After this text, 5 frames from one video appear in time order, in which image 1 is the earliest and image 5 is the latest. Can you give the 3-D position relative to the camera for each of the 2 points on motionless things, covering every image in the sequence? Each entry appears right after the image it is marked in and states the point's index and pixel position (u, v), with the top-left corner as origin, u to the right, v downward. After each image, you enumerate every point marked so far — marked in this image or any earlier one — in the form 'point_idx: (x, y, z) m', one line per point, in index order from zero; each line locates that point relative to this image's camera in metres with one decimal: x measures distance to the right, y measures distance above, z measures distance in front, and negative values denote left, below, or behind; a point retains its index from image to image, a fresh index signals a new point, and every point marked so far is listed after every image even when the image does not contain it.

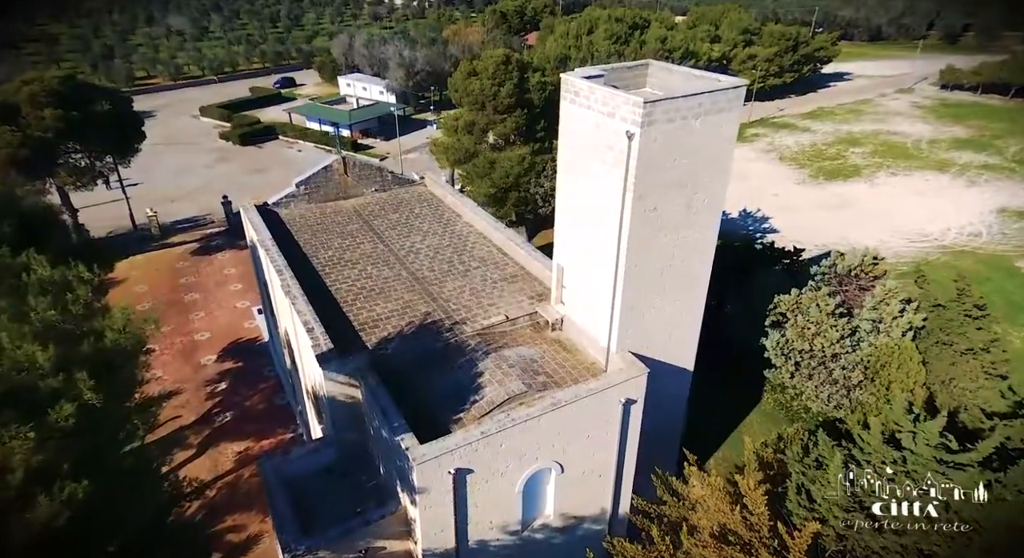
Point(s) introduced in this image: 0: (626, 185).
0: (+1.8, +1.5, +10.8) m
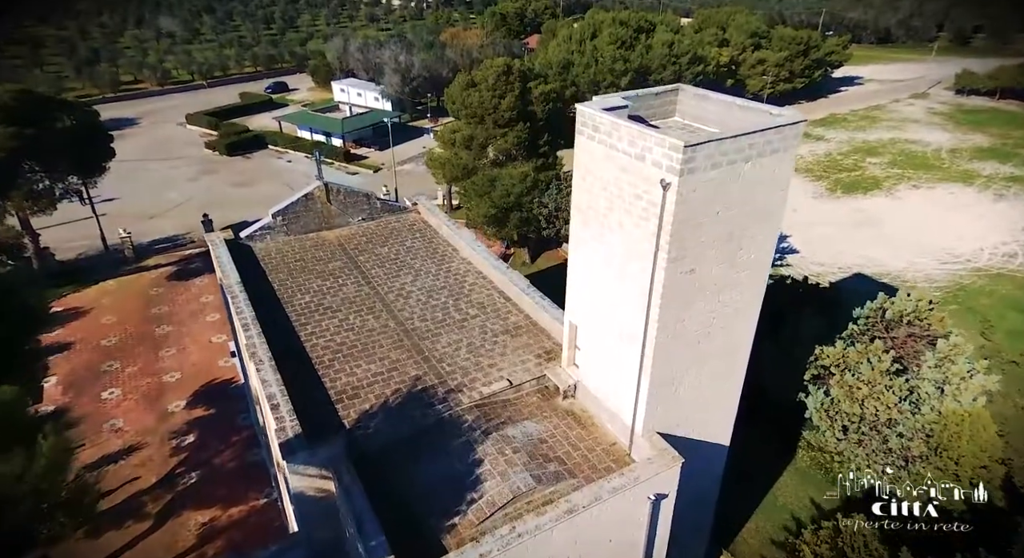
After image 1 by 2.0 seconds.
0: (+1.9, +0.5, +8.7) m
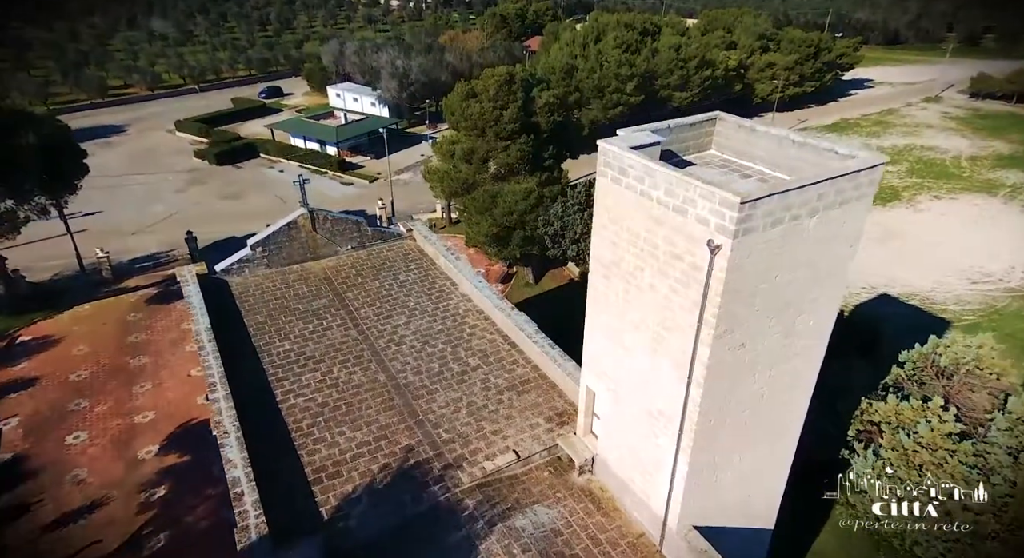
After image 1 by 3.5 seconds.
0: (+2.0, -0.4, +7.1) m
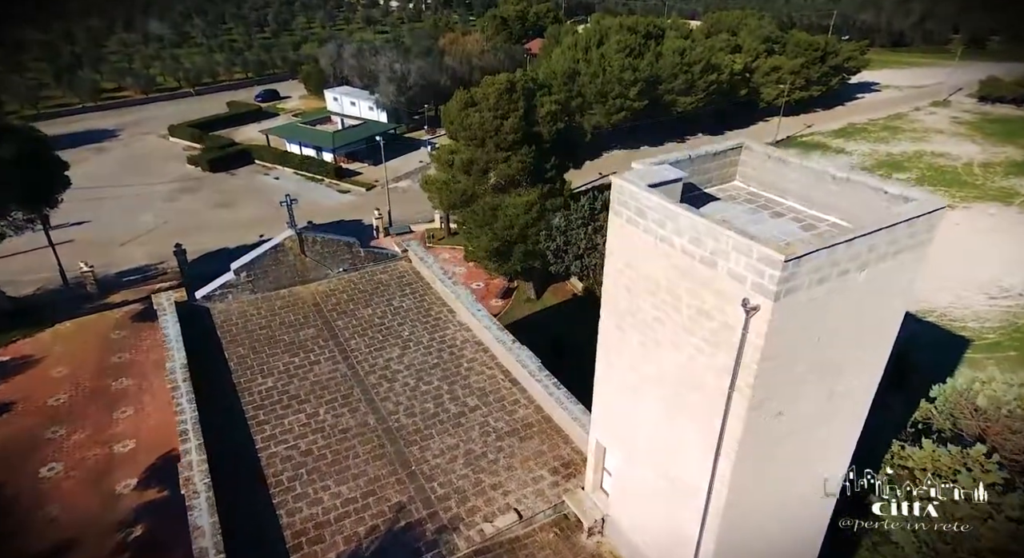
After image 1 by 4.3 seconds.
0: (+2.1, -1.0, +6.1) m
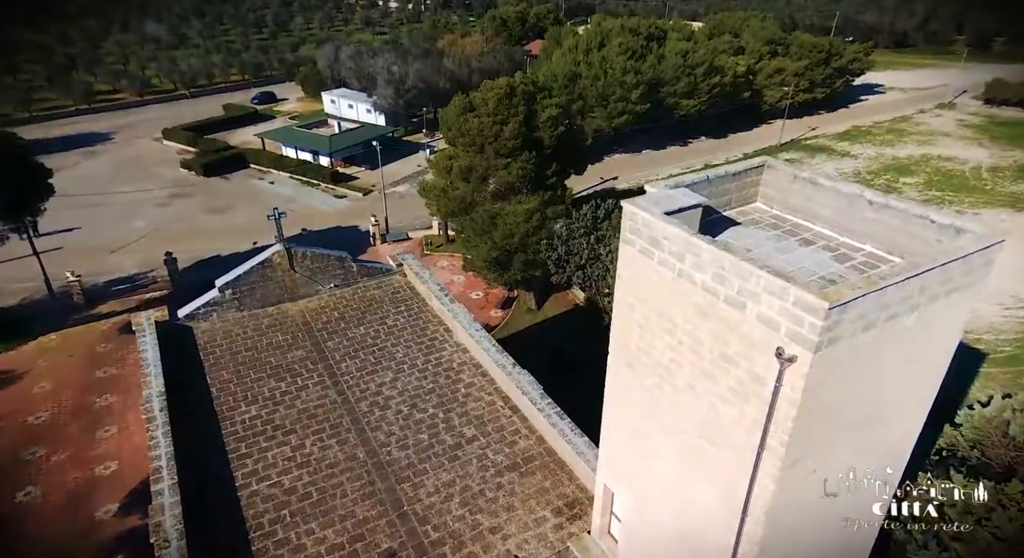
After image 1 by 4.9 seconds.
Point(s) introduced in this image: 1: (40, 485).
0: (+2.1, -1.3, +5.4) m
1: (-11.3, -5.0, +15.7) m
